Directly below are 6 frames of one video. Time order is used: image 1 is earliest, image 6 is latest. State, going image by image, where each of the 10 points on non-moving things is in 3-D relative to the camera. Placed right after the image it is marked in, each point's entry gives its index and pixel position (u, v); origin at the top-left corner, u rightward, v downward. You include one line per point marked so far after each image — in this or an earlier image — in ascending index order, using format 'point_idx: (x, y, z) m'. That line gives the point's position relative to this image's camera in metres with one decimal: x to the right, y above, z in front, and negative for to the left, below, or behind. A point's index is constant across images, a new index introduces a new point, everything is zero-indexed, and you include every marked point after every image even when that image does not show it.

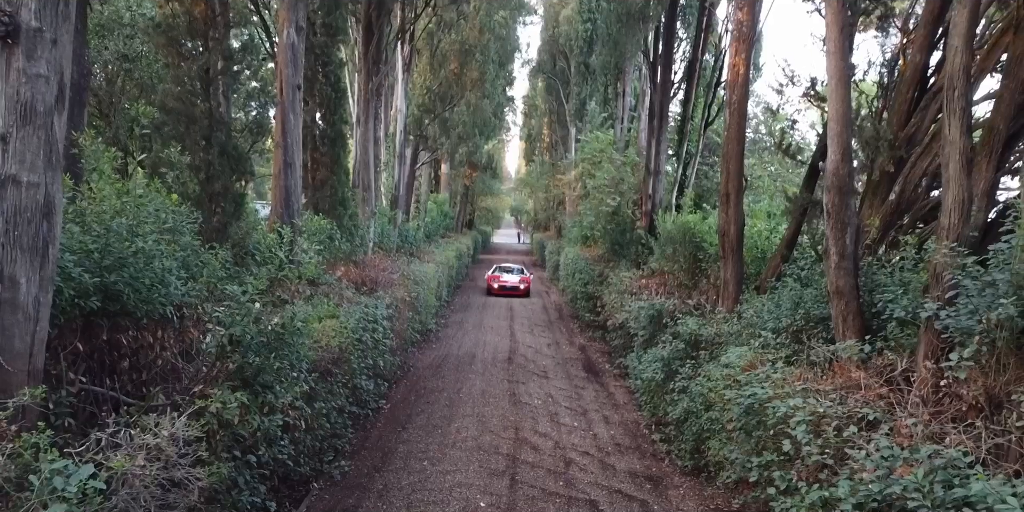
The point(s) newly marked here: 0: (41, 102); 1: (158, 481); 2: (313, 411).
0: (-2.9, +1.0, +4.1) m
1: (-2.0, -1.3, +3.9) m
2: (-2.1, -1.6, +7.1) m
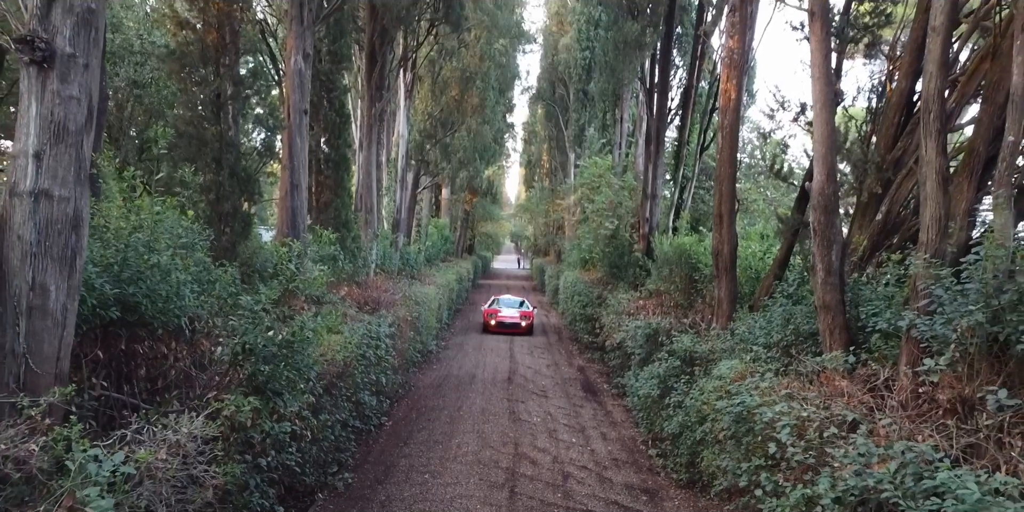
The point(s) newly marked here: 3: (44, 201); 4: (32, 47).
0: (-2.9, +0.9, +4.4) m
1: (-2.0, -1.4, +4.1) m
2: (-2.1, -1.8, +7.3) m
3: (-3.0, +0.4, +4.3) m
4: (-3.0, +1.3, +4.2) m
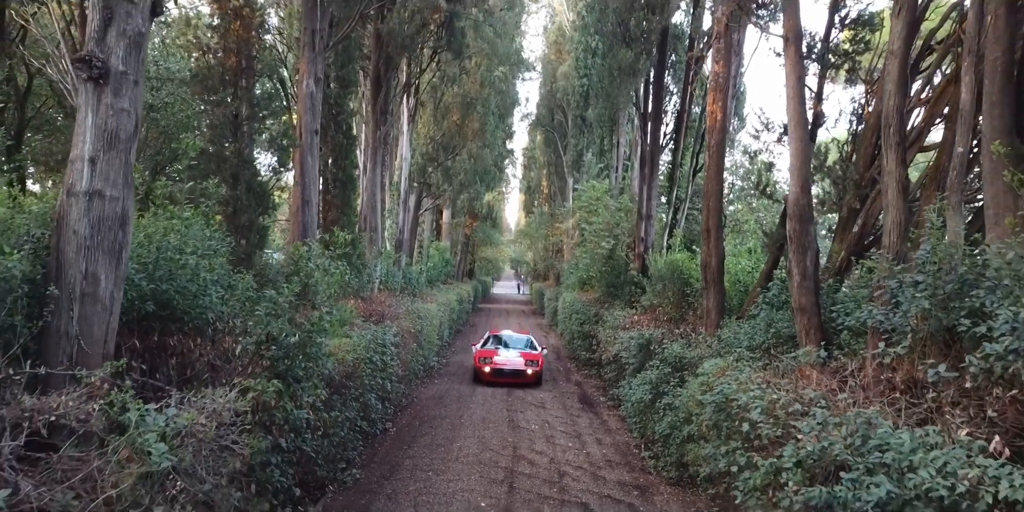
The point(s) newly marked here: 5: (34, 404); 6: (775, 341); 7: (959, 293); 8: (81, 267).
0: (-2.9, +0.9, +5.0) m
1: (-2.0, -1.3, +4.6) m
2: (-2.1, -1.9, +7.8) m
3: (-3.1, +0.4, +4.9) m
4: (-3.1, +1.4, +4.8) m
5: (-2.8, -0.9, +3.9) m
6: (+3.2, -1.0, +8.3) m
7: (+3.4, -0.3, +5.1) m
8: (-3.1, -0.1, +4.8) m
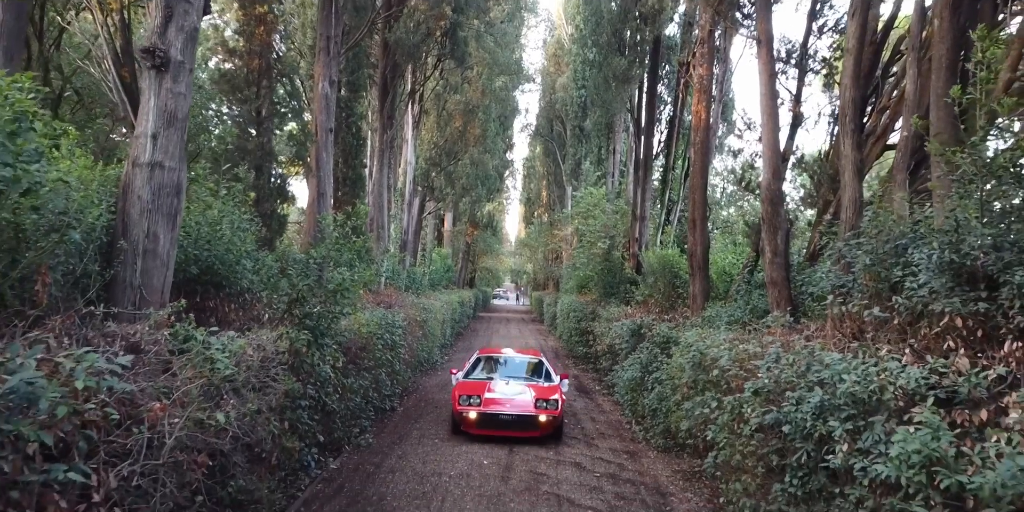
0: (-2.9, +1.3, +5.9) m
1: (-2.0, -1.0, +5.4) m
2: (-2.1, -1.6, +8.5) m
3: (-3.1, +0.7, +5.7) m
4: (-3.1, +1.7, +5.7) m
5: (-2.8, -0.5, +4.7) m
6: (+3.2, -0.8, +9.1) m
7: (+3.4, 0.0, +5.9) m
8: (-3.1, +0.3, +5.6) m
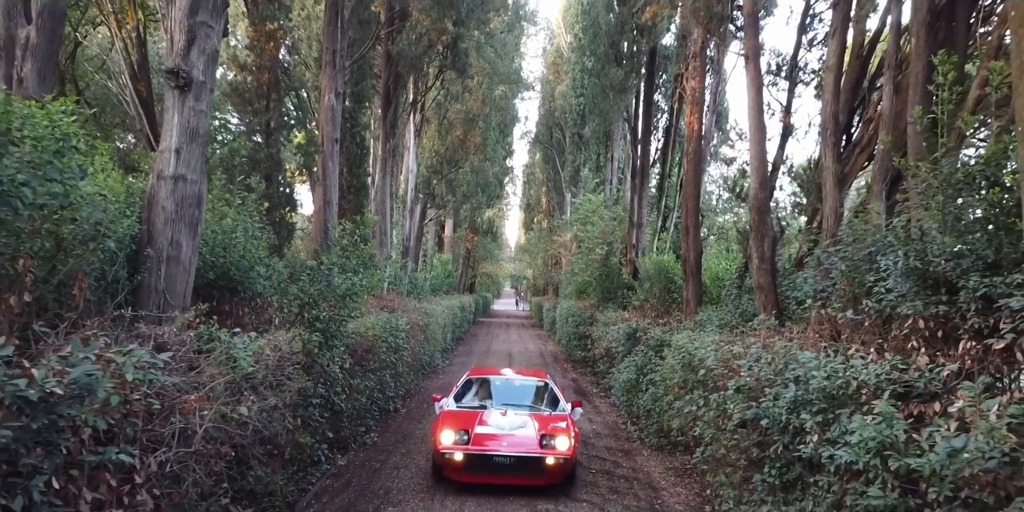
0: (-2.9, +1.2, +6.3) m
1: (-2.1, -1.0, +5.8) m
2: (-2.1, -1.7, +8.9) m
3: (-3.1, +0.7, +6.1) m
4: (-3.1, +1.6, +6.1) m
5: (-2.8, -0.6, +5.1) m
6: (+3.2, -0.9, +9.5) m
7: (+3.4, 0.0, +6.3) m
8: (-3.1, +0.2, +6.1) m
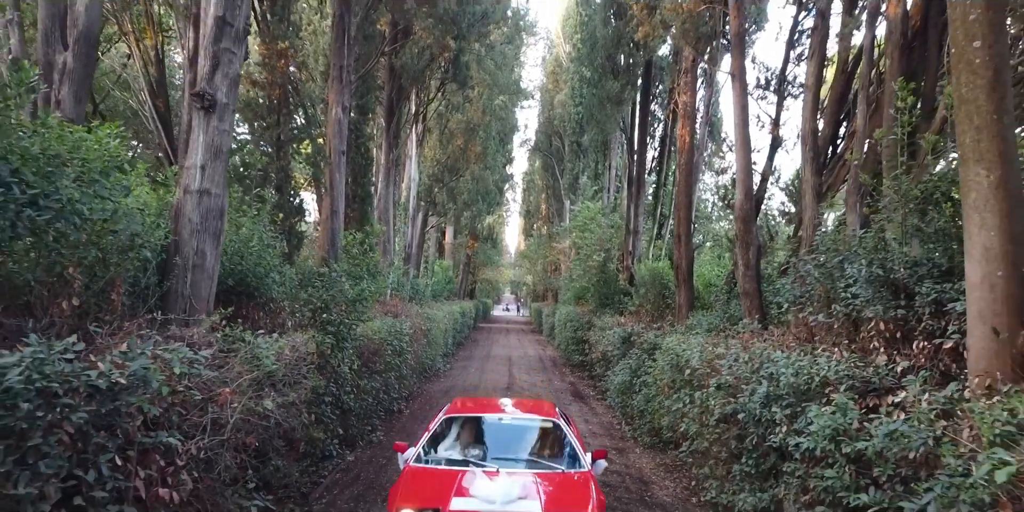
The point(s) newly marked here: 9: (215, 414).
0: (-2.9, +1.1, +6.8) m
1: (-2.1, -1.1, +6.3) m
2: (-2.1, -1.8, +9.4) m
3: (-3.1, +0.6, +6.7) m
4: (-3.1, +1.6, +6.7) m
5: (-2.8, -0.6, +5.6) m
6: (+3.2, -1.0, +10.0) m
7: (+3.4, -0.1, +6.8) m
8: (-3.1, +0.1, +6.6) m
9: (-2.1, -1.1, +4.6) m
